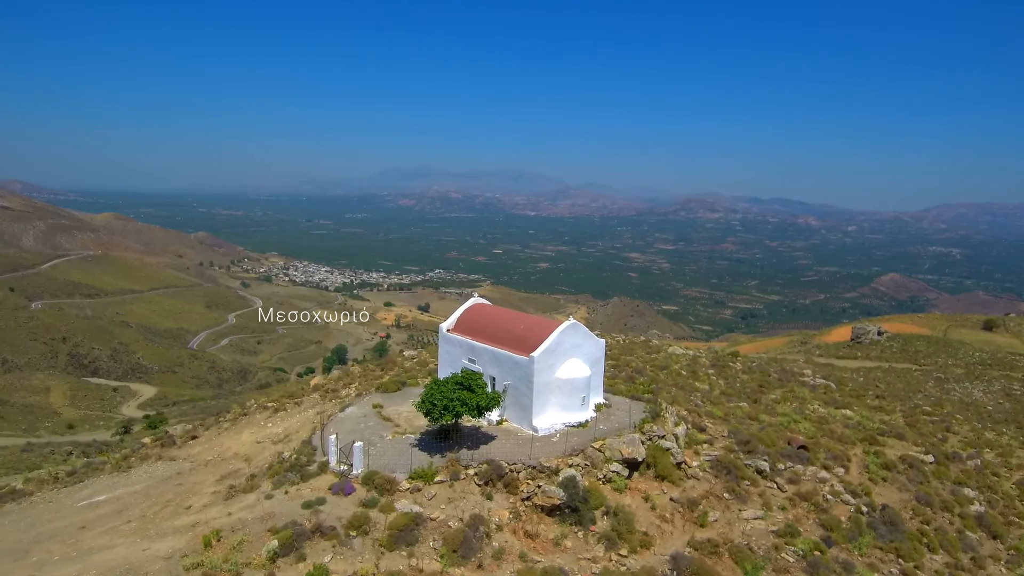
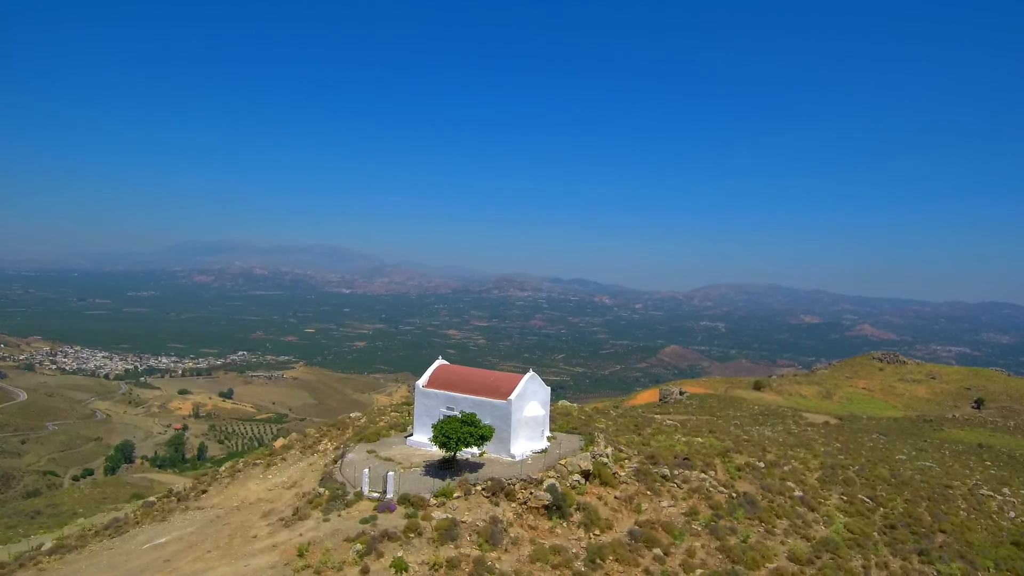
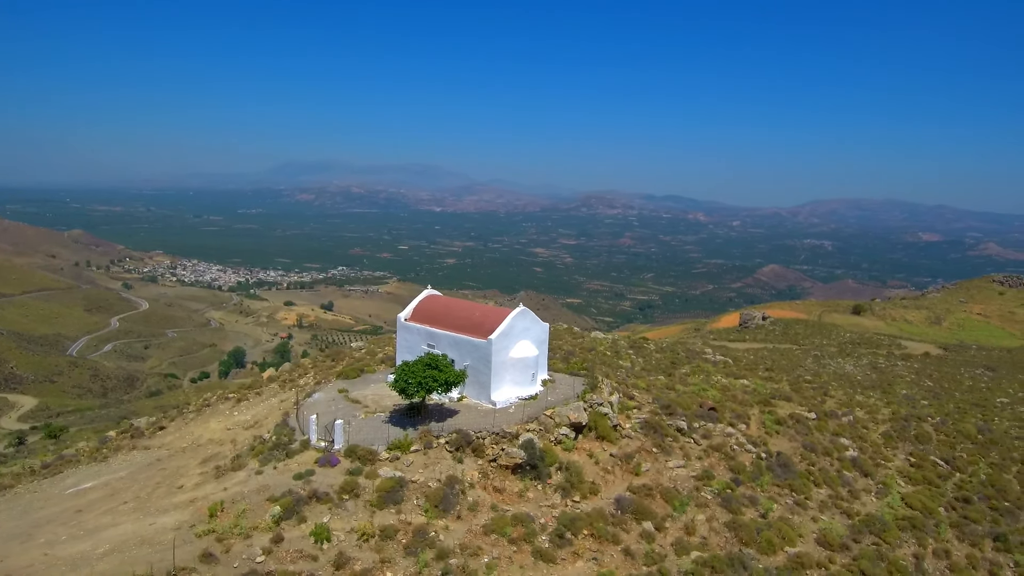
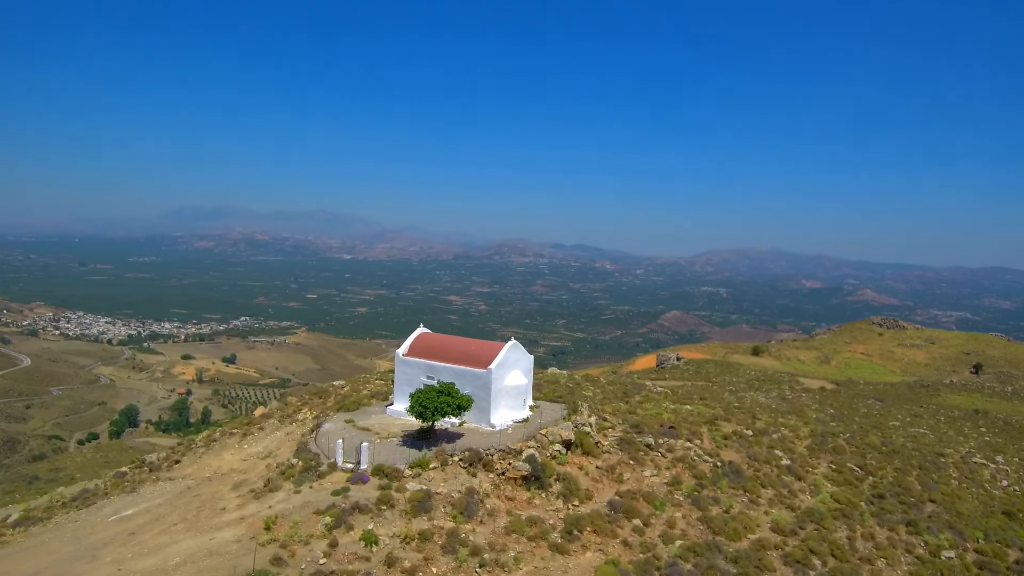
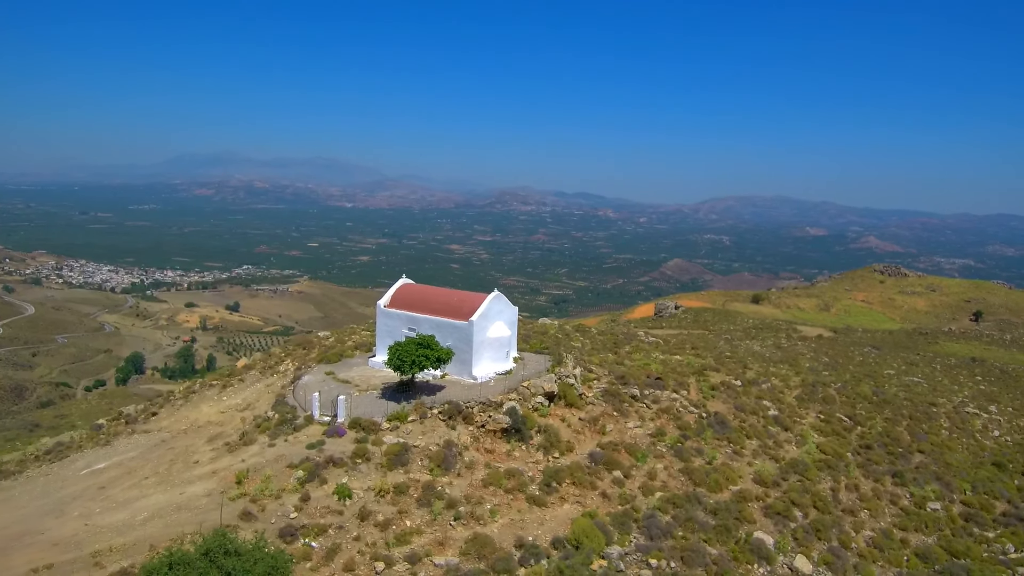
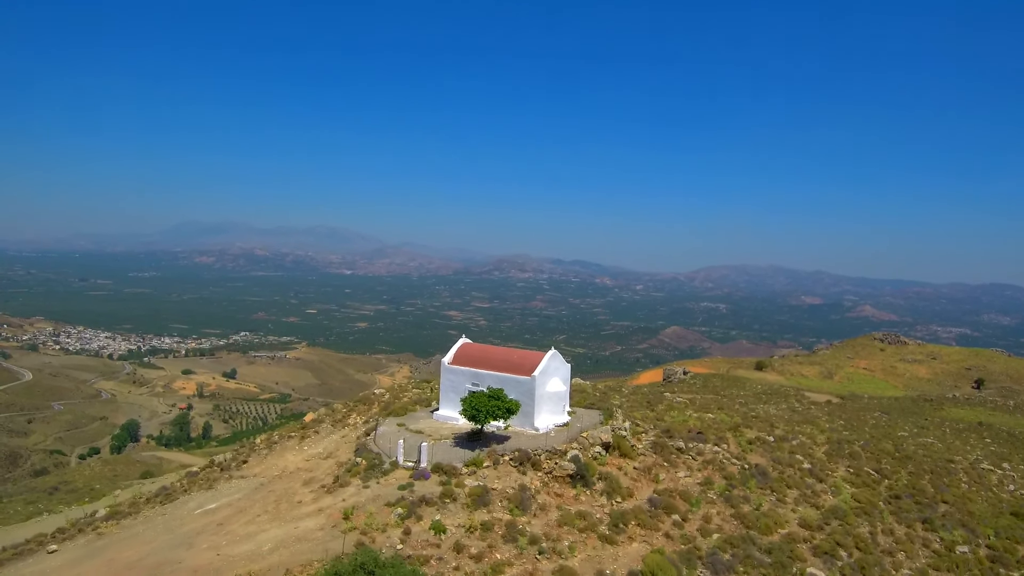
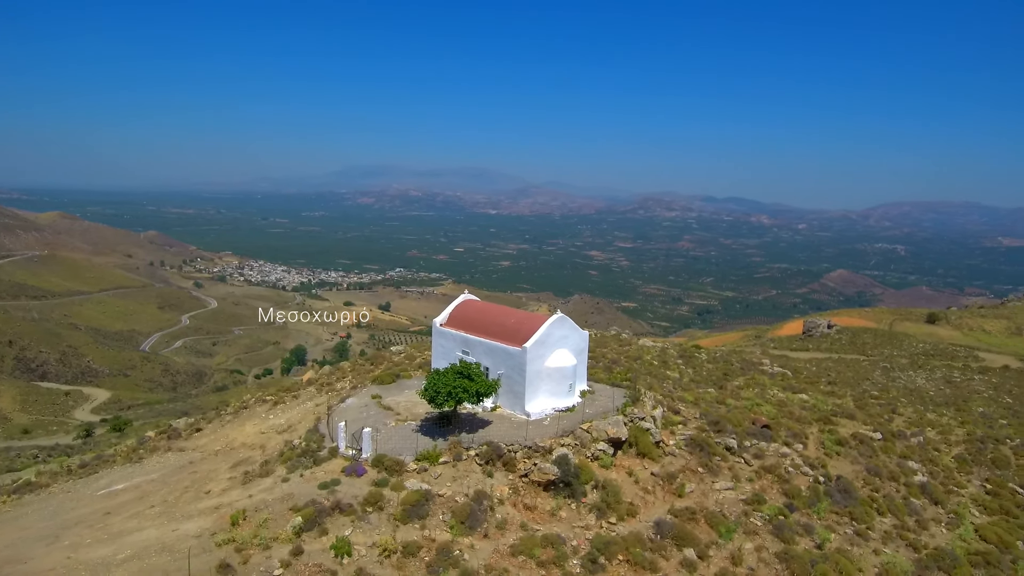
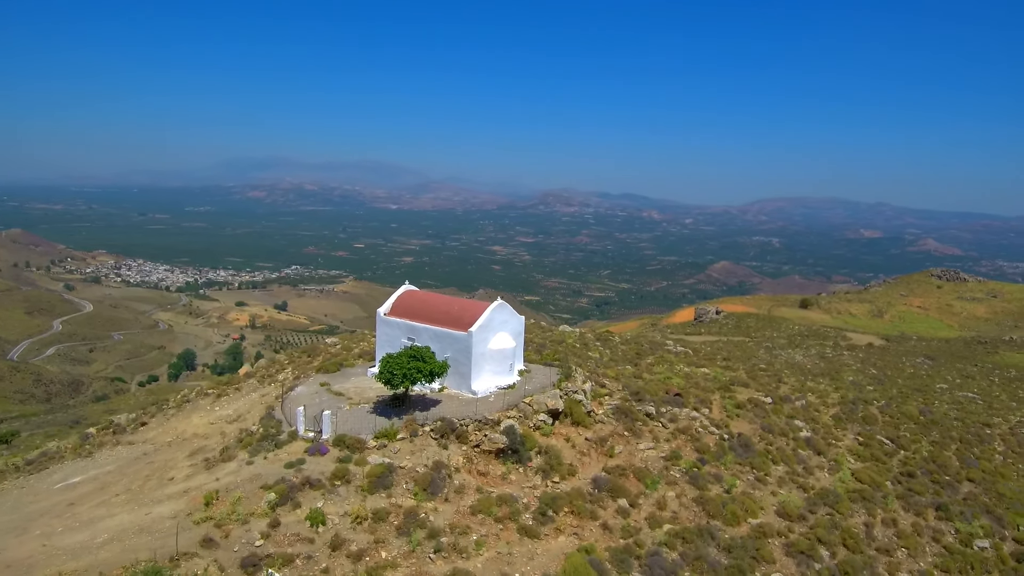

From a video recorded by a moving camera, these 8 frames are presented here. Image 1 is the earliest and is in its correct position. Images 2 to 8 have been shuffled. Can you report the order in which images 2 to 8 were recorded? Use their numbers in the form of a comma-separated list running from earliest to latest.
7, 3, 8, 5, 4, 2, 6
